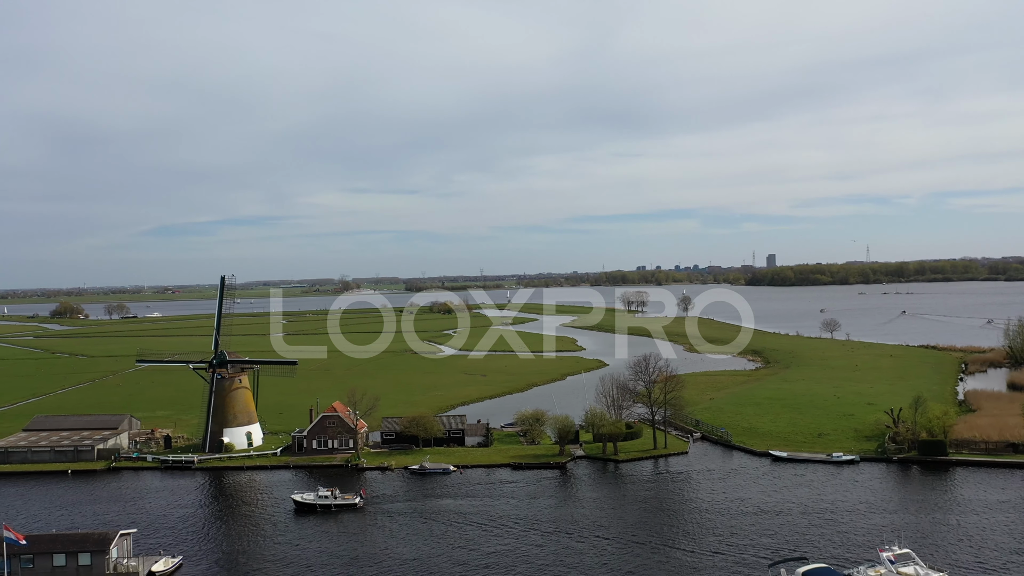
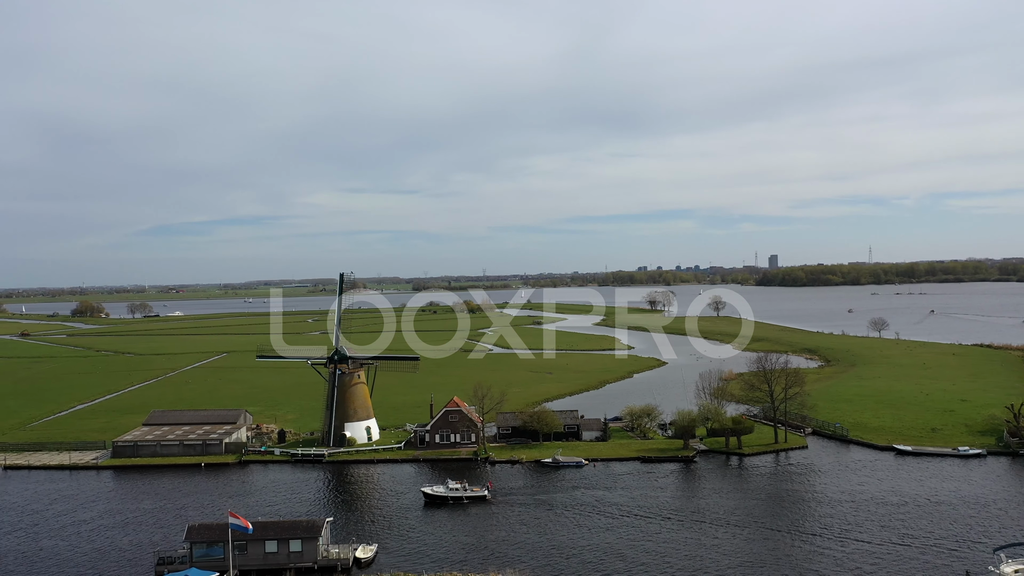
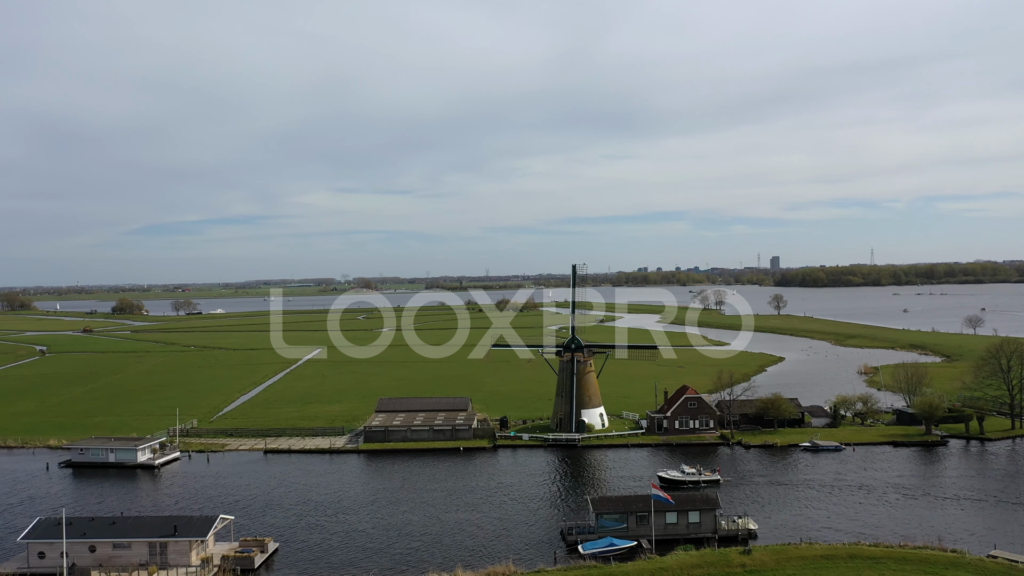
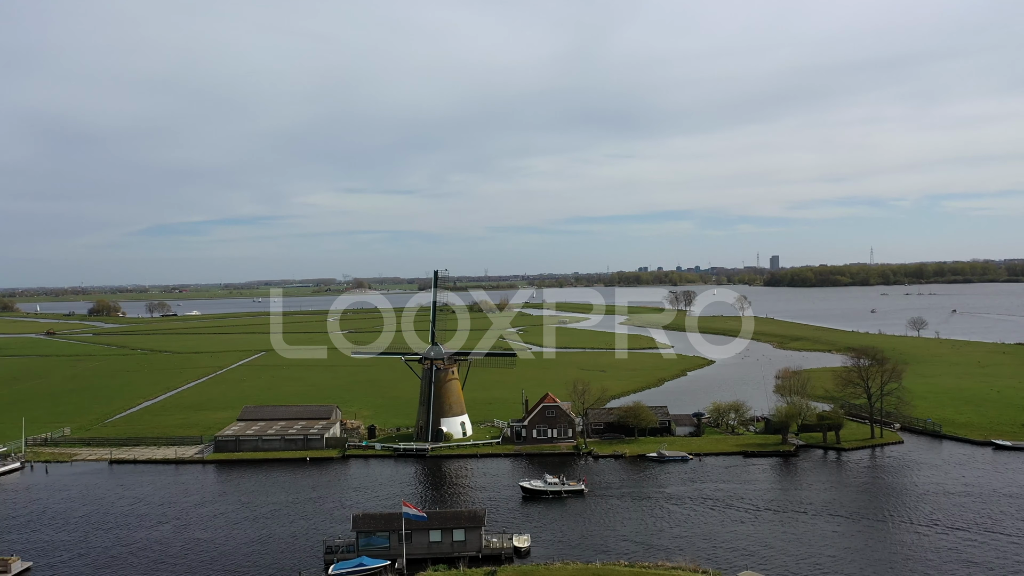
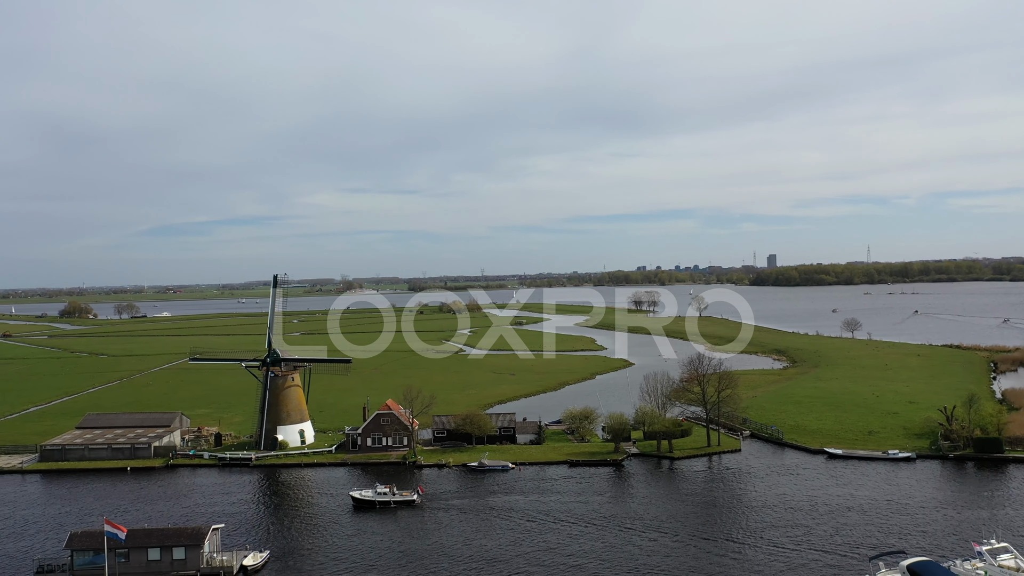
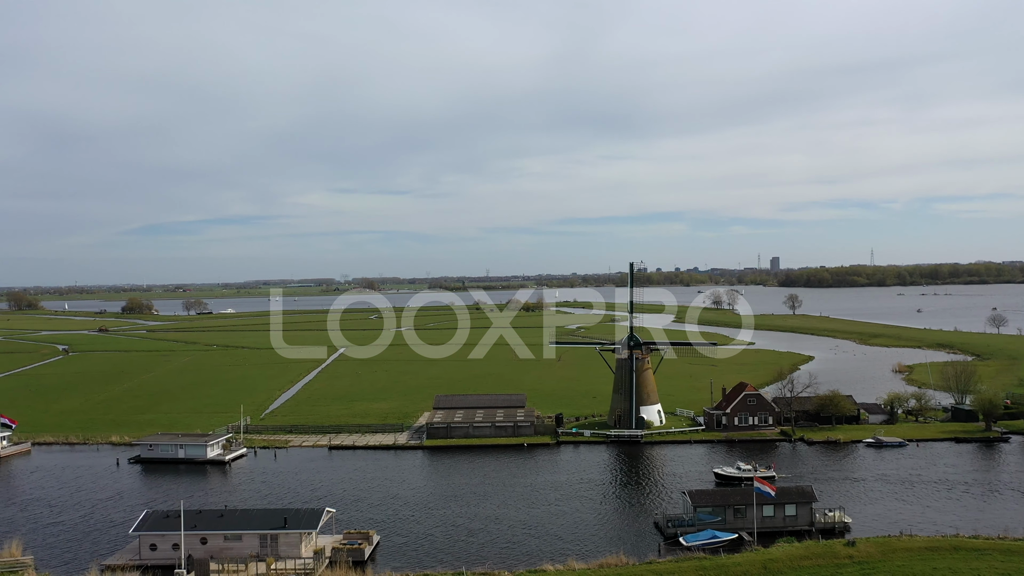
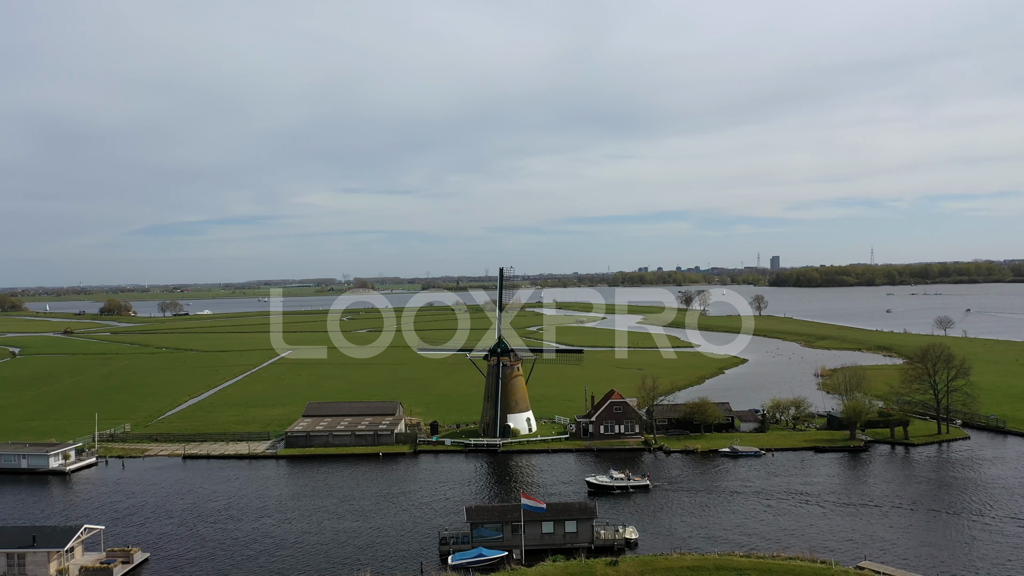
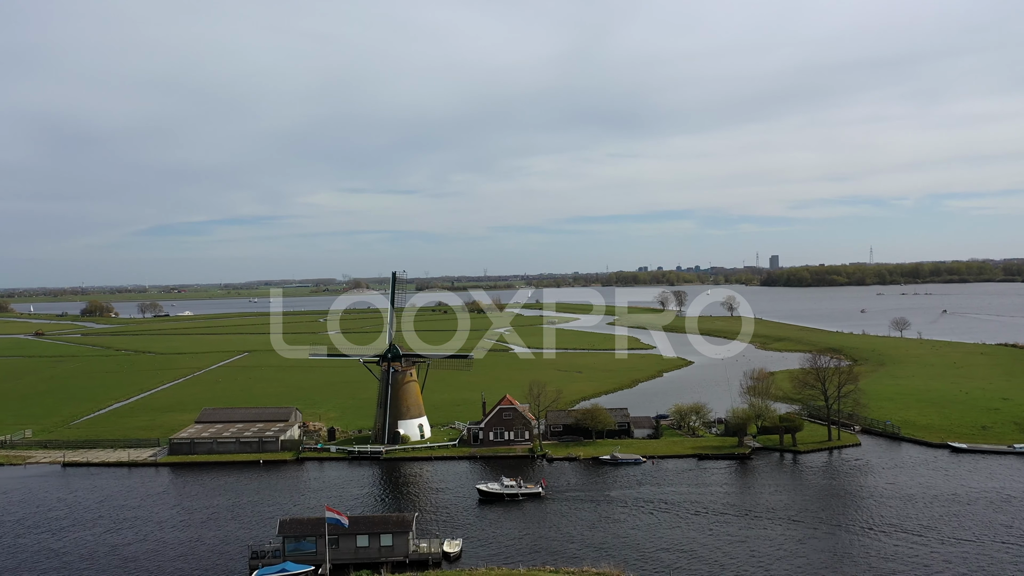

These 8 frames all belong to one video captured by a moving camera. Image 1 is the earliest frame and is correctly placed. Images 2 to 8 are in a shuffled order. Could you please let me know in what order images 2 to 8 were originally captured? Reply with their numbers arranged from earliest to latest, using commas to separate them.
5, 2, 8, 4, 7, 3, 6
